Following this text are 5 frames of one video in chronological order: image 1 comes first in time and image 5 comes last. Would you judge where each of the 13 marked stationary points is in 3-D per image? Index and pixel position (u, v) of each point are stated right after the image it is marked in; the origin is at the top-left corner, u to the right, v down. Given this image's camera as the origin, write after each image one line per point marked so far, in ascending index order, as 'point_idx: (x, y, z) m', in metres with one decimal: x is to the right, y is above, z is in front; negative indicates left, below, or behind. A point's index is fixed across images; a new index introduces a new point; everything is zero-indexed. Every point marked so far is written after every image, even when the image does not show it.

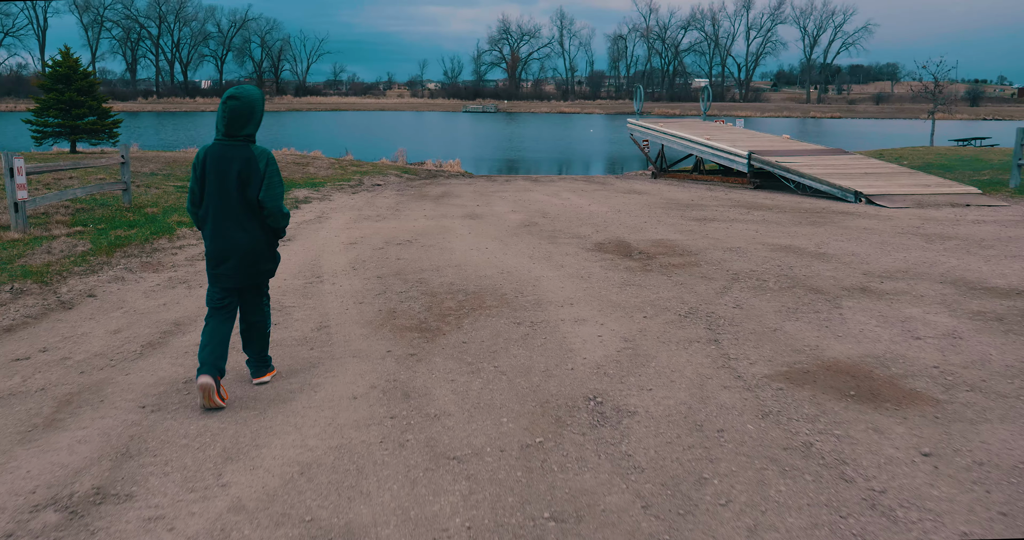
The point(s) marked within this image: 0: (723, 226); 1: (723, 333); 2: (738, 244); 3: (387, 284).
0: (+2.6, +0.5, +10.3) m
1: (+1.3, -0.4, +5.0) m
2: (+2.4, +0.3, +8.7) m
3: (-1.0, -0.1, +6.6) m
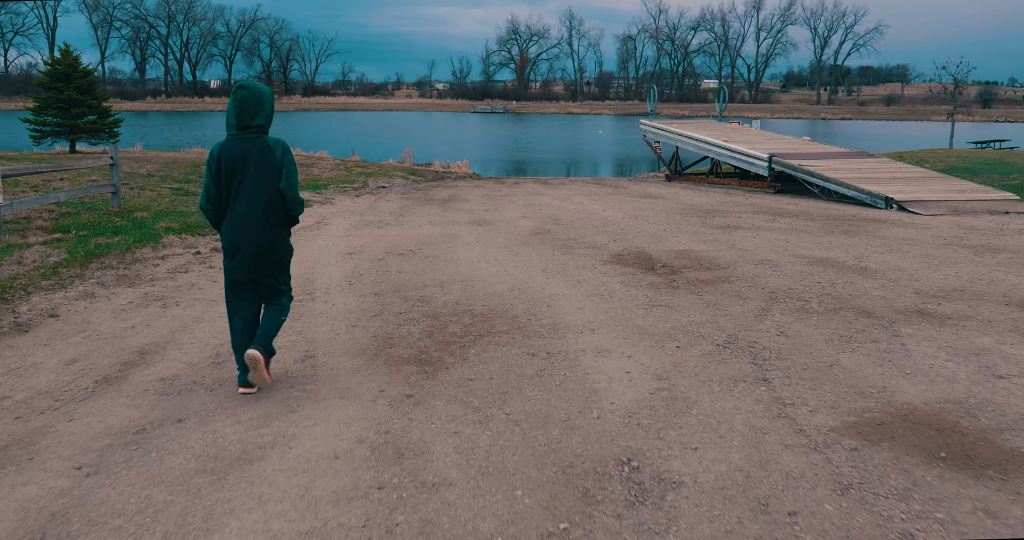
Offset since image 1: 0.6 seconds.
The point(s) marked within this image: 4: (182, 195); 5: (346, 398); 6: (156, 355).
0: (+2.7, +0.4, +9.6) m
1: (+1.3, -0.5, +4.3) m
2: (+2.5, +0.1, +8.0) m
3: (-0.9, -0.2, +6.0) m
4: (-5.8, +1.3, +14.7) m
5: (-0.8, -0.6, +3.9) m
6: (-2.0, -0.5, +4.7) m
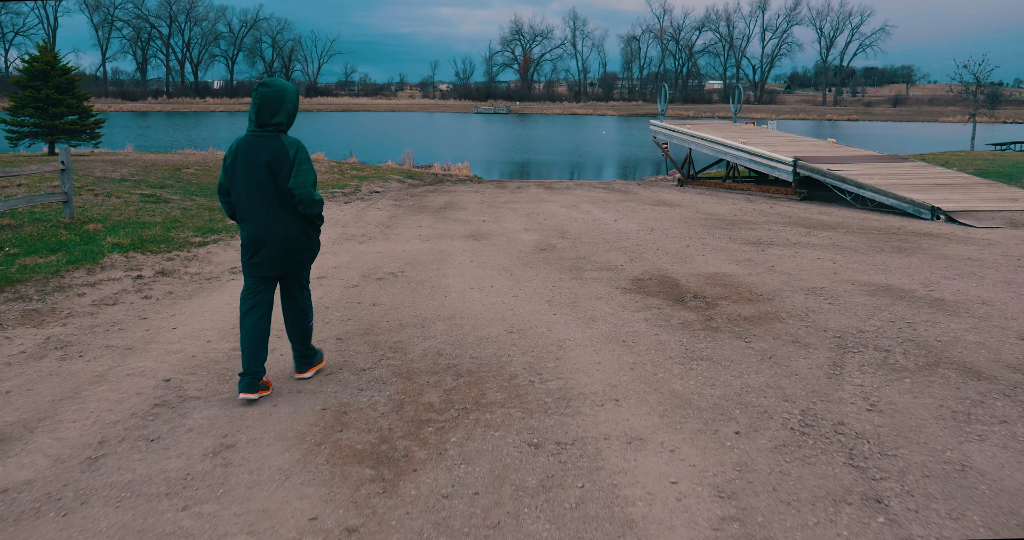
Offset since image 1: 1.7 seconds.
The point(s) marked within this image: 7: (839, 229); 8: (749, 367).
0: (+2.7, +0.2, +8.3) m
1: (+1.3, -0.7, +3.0) m
2: (+2.5, -0.1, +6.6) m
3: (-0.9, -0.5, +4.7) m
4: (-5.8, +1.1, +13.4) m
5: (-0.8, -0.8, +2.6) m
6: (-2.0, -0.7, +3.4) m
7: (+4.0, +0.5, +10.2) m
8: (+1.2, -0.5, +4.3) m
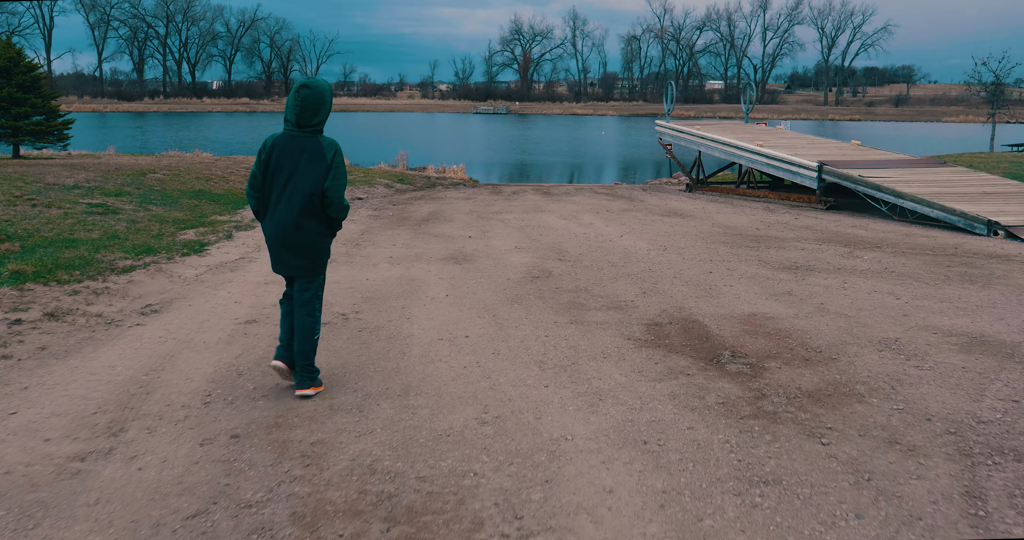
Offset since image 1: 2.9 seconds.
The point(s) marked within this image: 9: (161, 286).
0: (+2.6, -0.1, +6.8) m
1: (+1.2, -1.0, +1.4) m
2: (+2.3, -0.4, +5.1) m
3: (-1.0, -0.7, +3.1) m
4: (-5.9, +0.8, +11.9) m
5: (-0.9, -1.1, +1.1) m
6: (-2.1, -1.0, +1.9) m
7: (+3.9, +0.2, +8.7) m
8: (+1.1, -0.8, +2.8) m
9: (-3.0, -0.1, +7.1) m
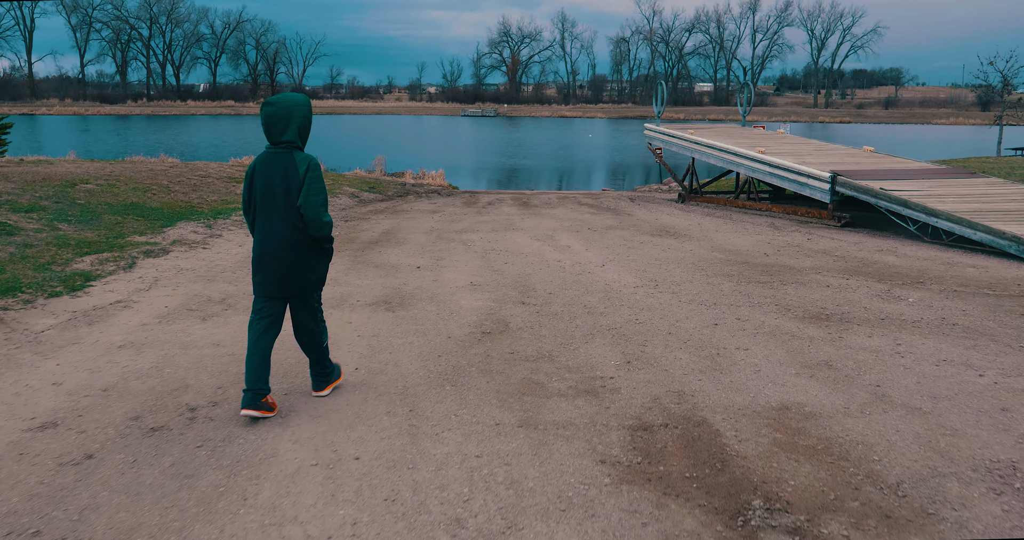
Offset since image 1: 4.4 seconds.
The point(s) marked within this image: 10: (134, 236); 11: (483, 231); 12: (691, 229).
0: (+2.3, -0.5, +5.0) m
1: (+0.9, -1.4, -0.3) m
2: (+2.0, -0.7, +3.4) m
3: (-1.4, -1.1, +1.4) m
4: (-6.4, +0.4, +10.1) m
5: (-1.2, -1.5, -0.7) m
6: (-2.4, -1.3, +0.1) m
7: (+3.5, -0.1, +7.0) m
8: (+0.8, -1.1, +1.1) m
9: (-3.4, -0.5, +5.3) m
10: (-5.1, +0.5, +11.3) m
11: (-0.4, +0.5, +11.3) m
12: (+2.4, +0.6, +11.1) m
